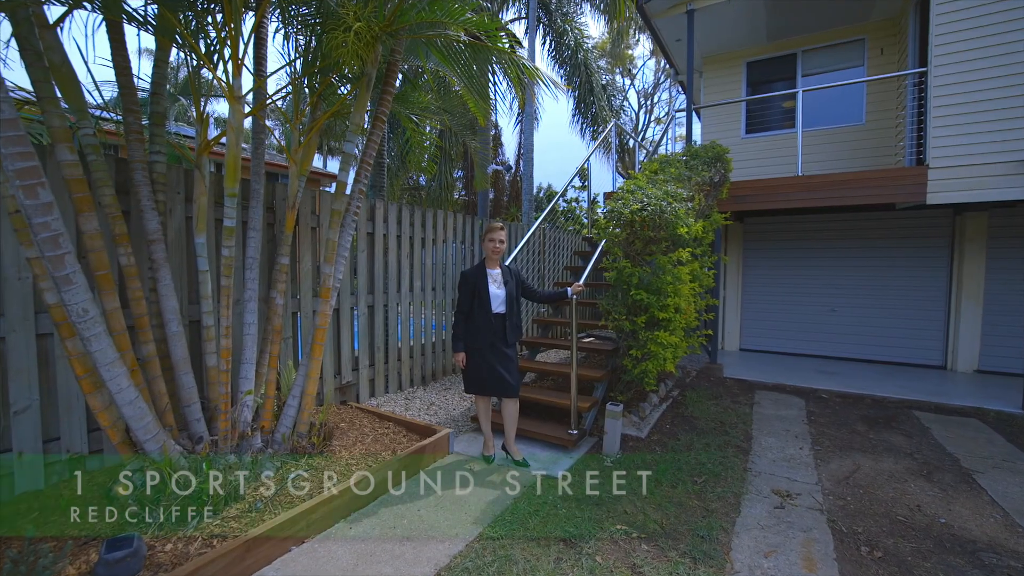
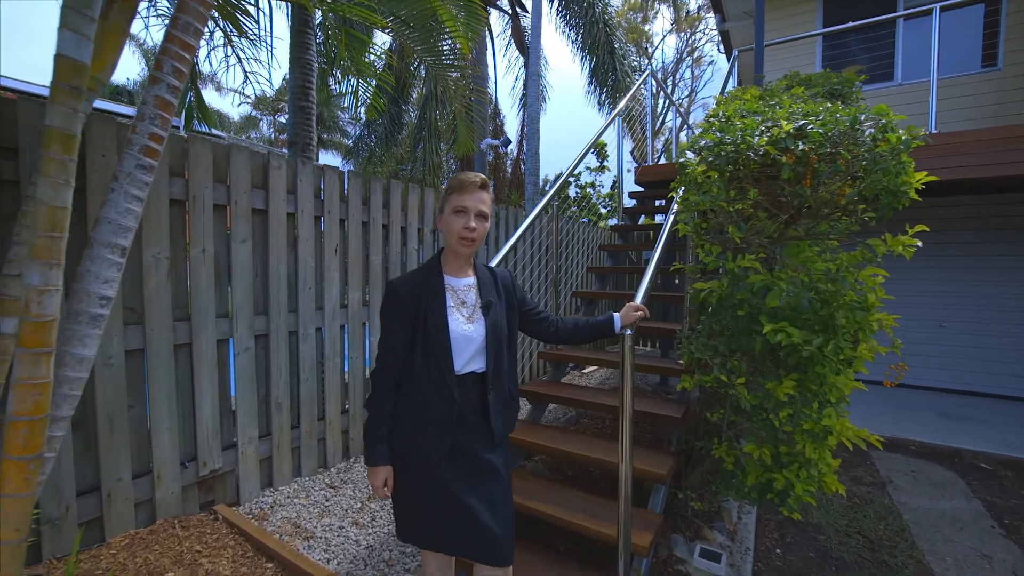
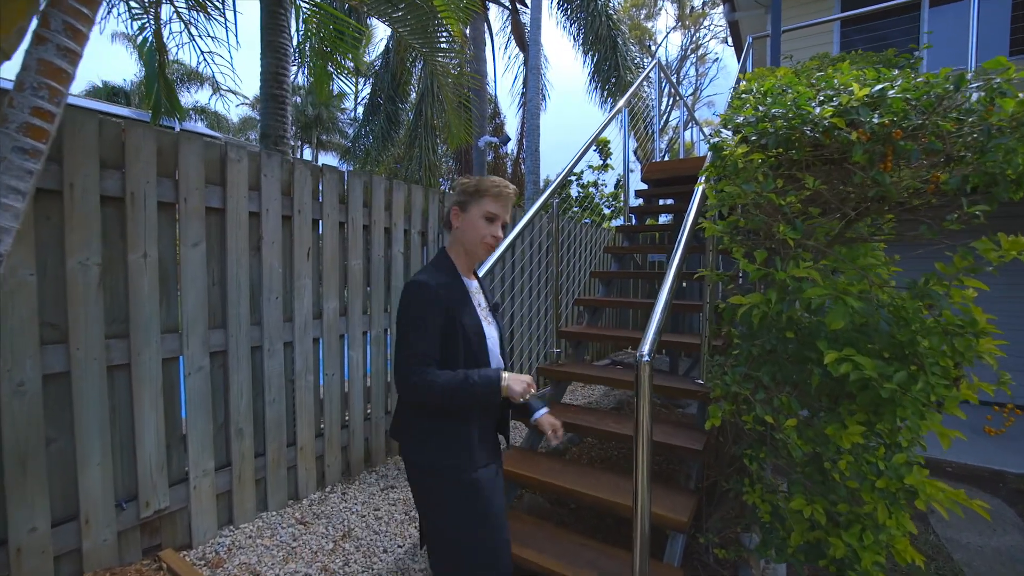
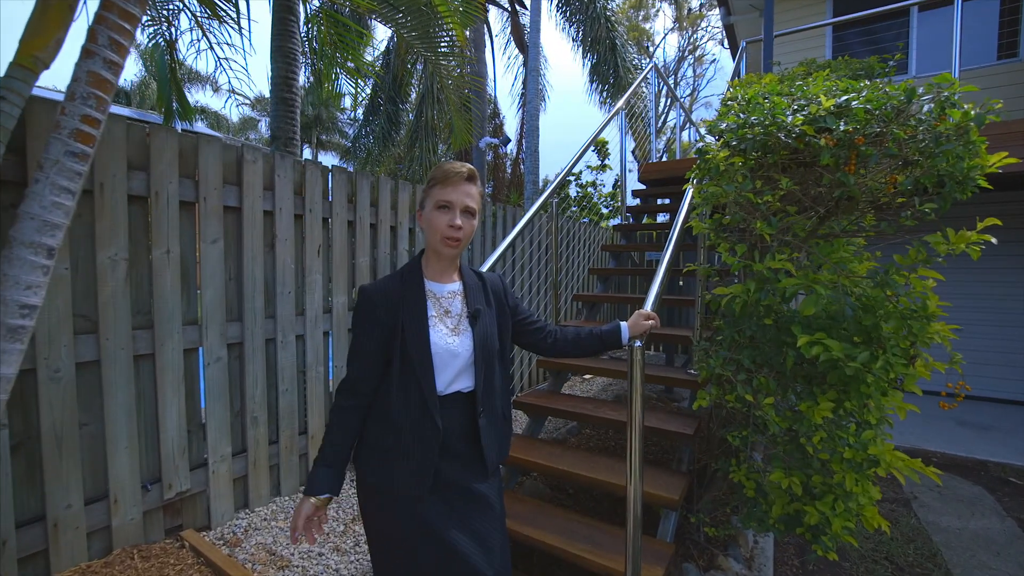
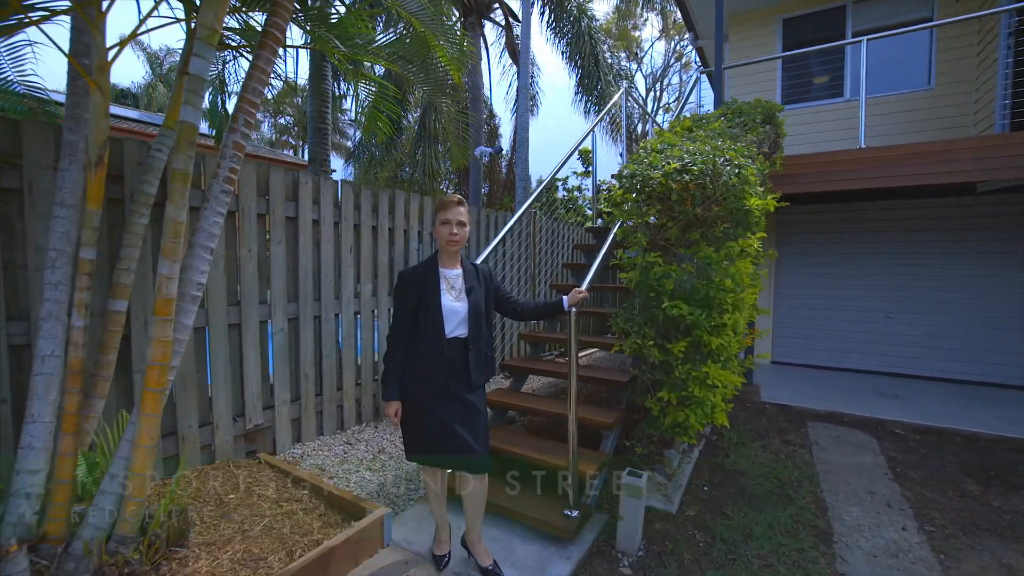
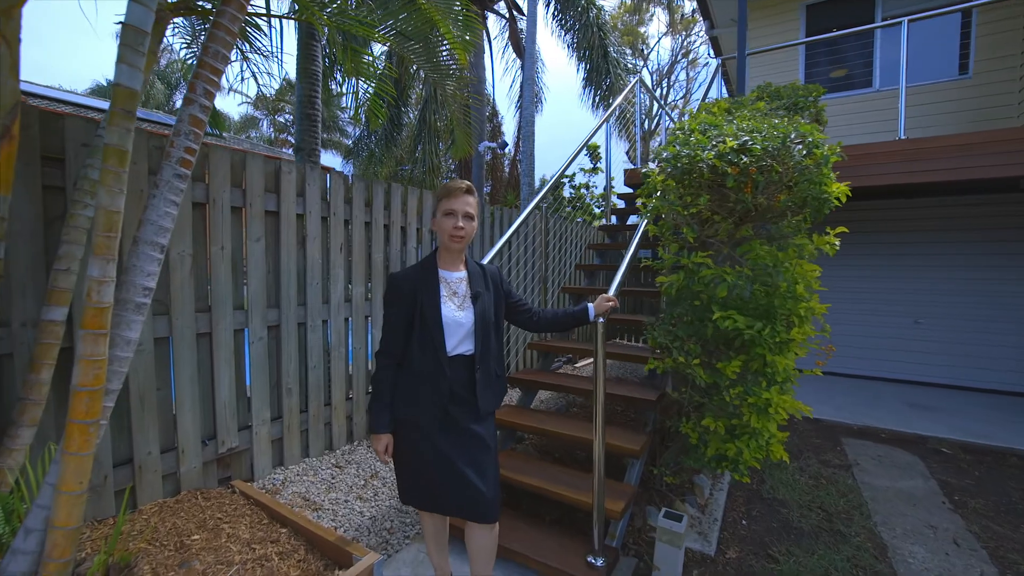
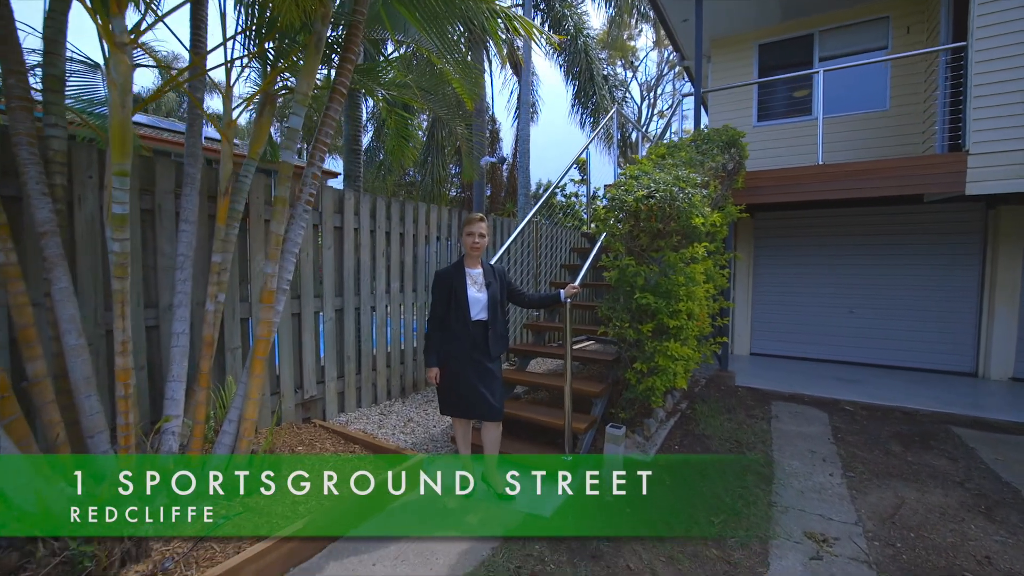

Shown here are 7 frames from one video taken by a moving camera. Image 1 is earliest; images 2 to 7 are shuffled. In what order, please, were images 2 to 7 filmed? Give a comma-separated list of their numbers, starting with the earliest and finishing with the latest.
7, 5, 6, 2, 4, 3
